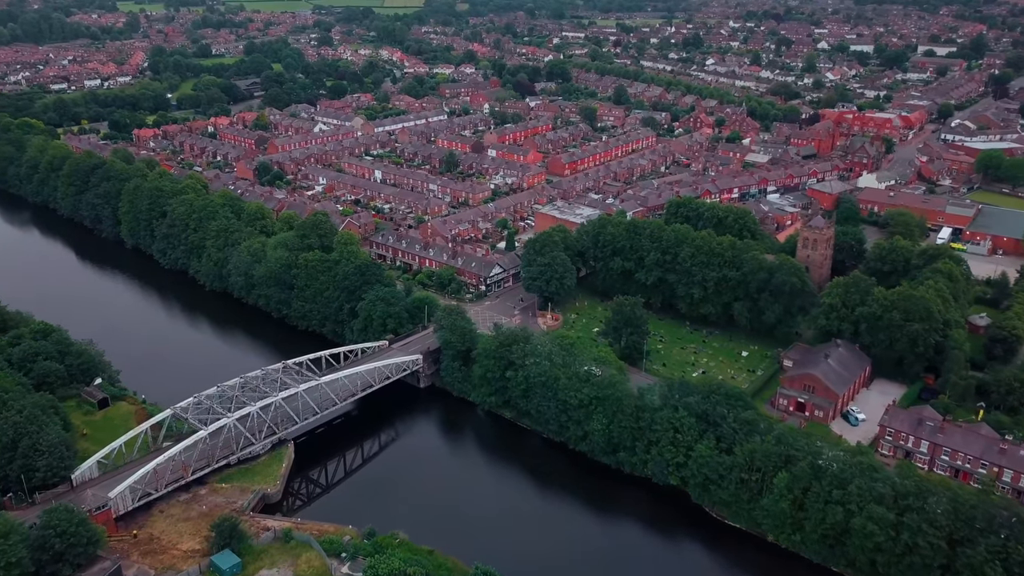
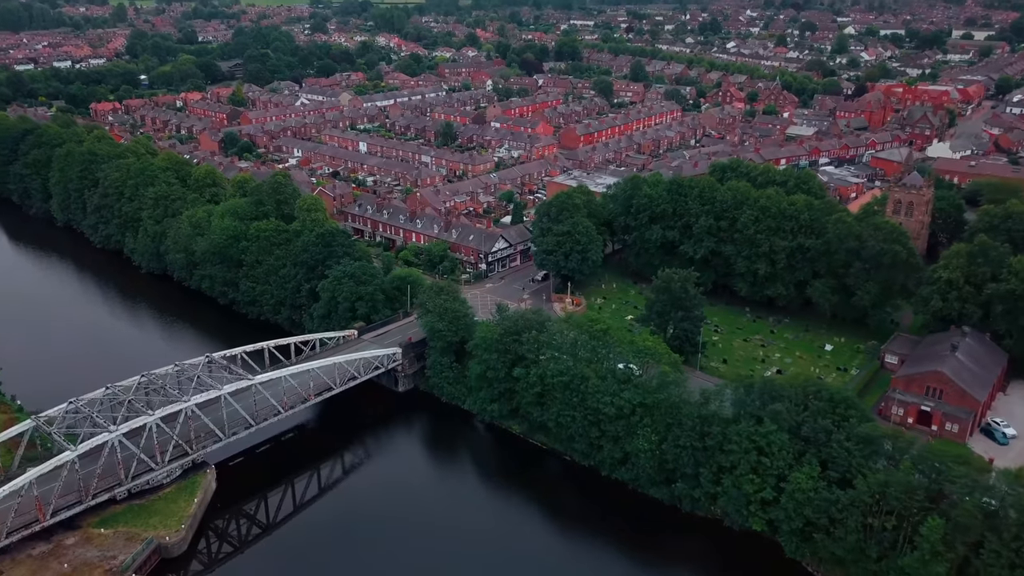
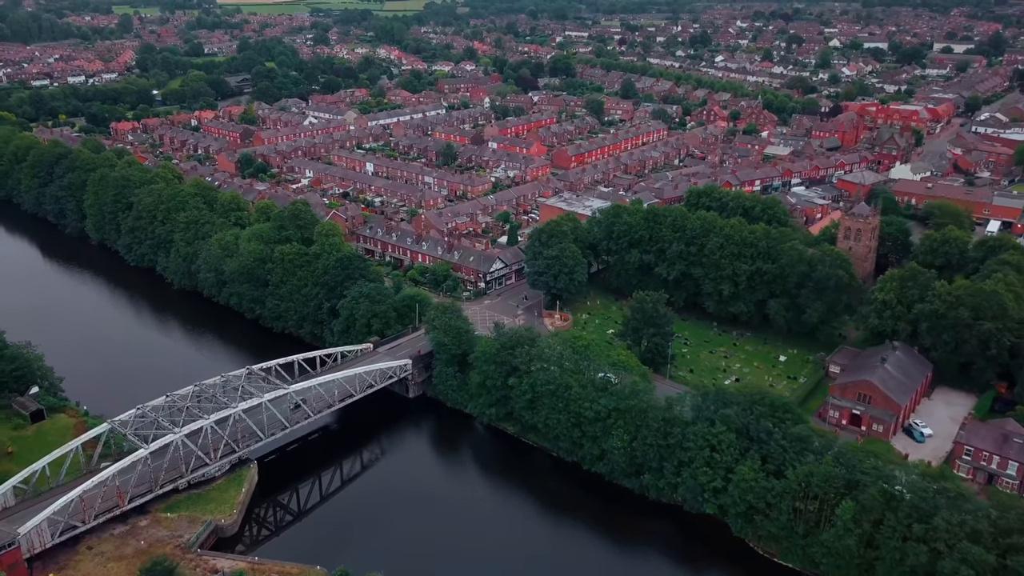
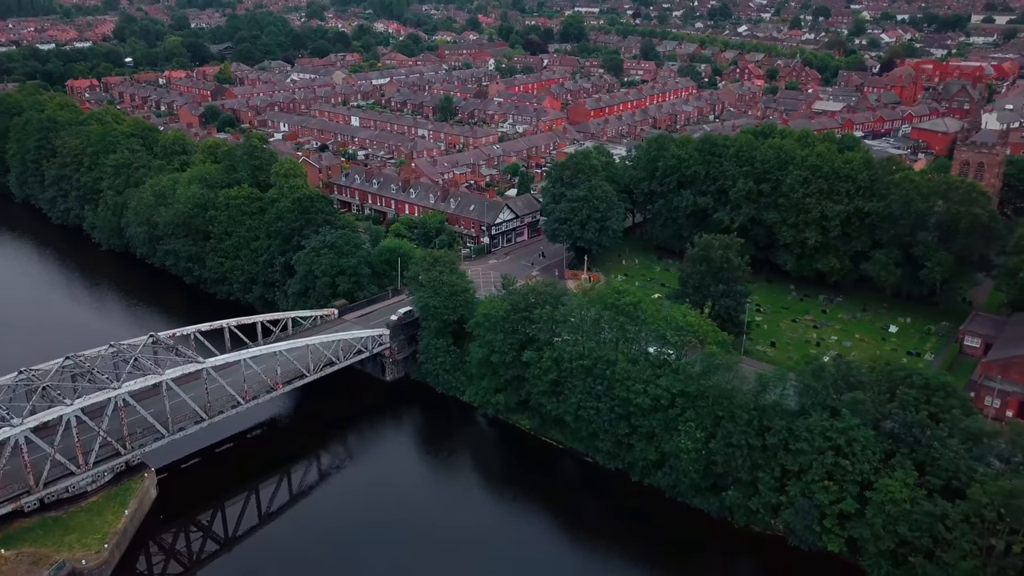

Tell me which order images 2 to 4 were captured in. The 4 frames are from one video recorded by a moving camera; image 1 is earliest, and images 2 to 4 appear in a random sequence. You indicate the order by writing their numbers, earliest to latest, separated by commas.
3, 2, 4
